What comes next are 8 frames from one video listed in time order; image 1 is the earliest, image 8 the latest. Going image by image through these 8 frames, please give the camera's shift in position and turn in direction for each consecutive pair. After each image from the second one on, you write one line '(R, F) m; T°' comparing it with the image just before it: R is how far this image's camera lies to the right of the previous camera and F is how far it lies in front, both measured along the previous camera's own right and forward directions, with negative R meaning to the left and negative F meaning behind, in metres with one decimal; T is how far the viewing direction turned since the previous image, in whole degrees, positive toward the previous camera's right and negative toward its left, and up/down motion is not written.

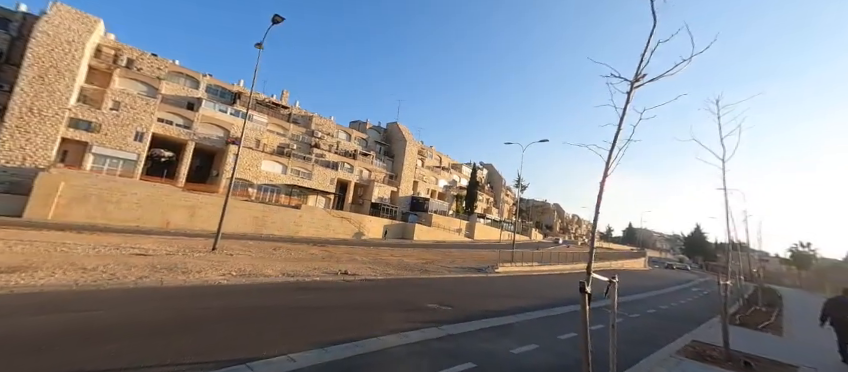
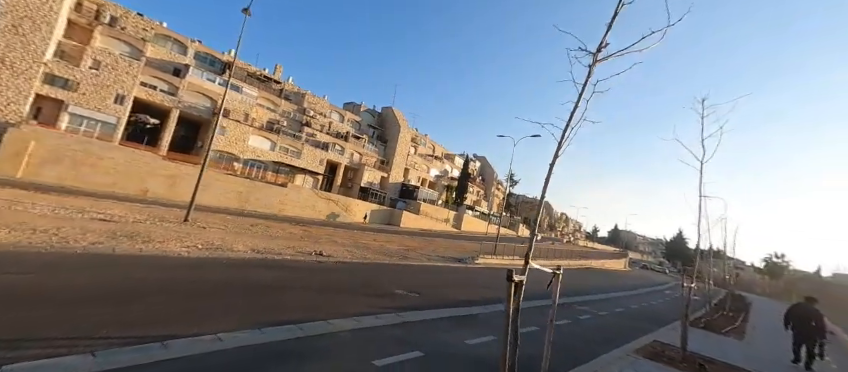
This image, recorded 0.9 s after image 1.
(+0.5, +0.2) m; +1°
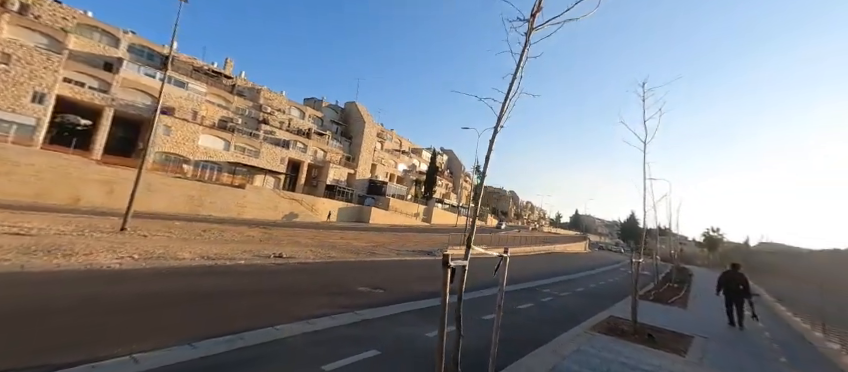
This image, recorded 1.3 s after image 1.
(+0.3, +0.2) m; +6°
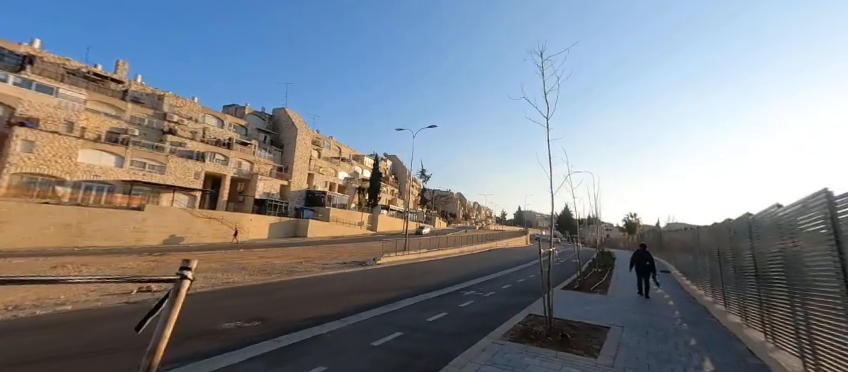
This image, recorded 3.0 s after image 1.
(+1.5, +1.4) m; +10°
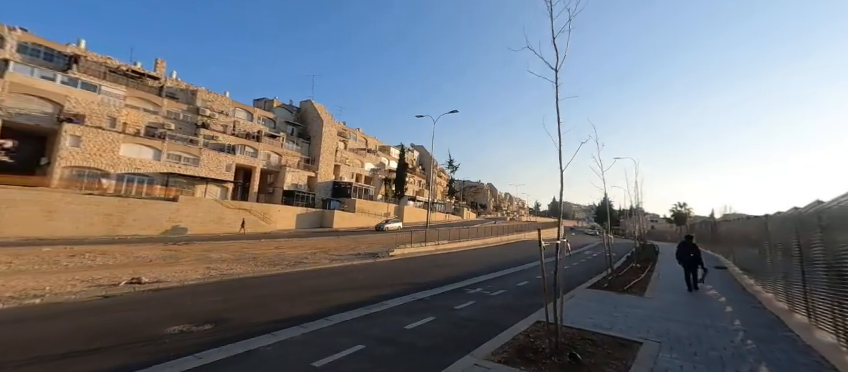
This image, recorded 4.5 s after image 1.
(+1.0, +1.3) m; -6°
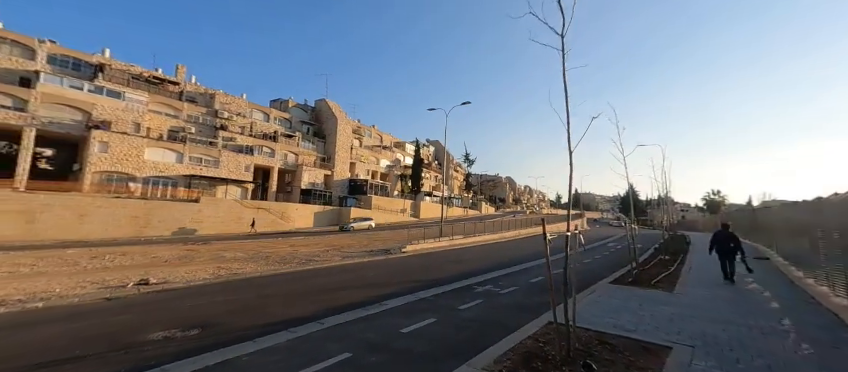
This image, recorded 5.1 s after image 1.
(+0.4, +0.5) m; -3°
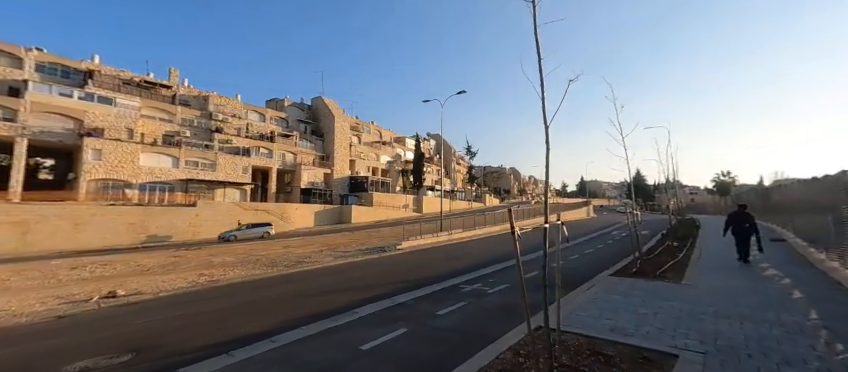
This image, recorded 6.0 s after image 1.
(+0.7, +0.8) m; -1°
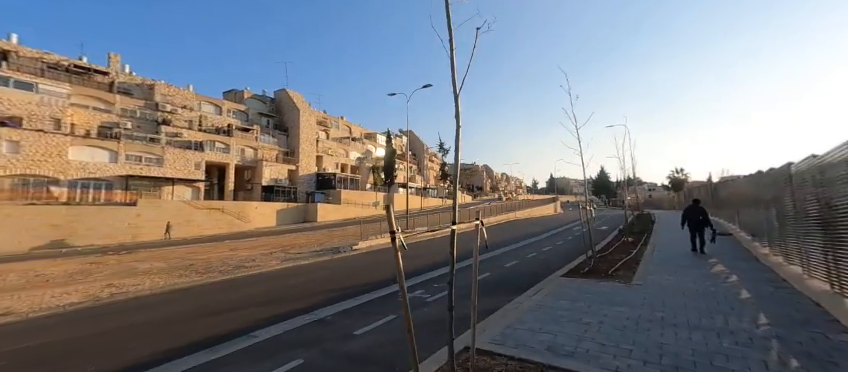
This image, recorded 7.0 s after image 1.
(+1.0, +1.0) m; +5°
